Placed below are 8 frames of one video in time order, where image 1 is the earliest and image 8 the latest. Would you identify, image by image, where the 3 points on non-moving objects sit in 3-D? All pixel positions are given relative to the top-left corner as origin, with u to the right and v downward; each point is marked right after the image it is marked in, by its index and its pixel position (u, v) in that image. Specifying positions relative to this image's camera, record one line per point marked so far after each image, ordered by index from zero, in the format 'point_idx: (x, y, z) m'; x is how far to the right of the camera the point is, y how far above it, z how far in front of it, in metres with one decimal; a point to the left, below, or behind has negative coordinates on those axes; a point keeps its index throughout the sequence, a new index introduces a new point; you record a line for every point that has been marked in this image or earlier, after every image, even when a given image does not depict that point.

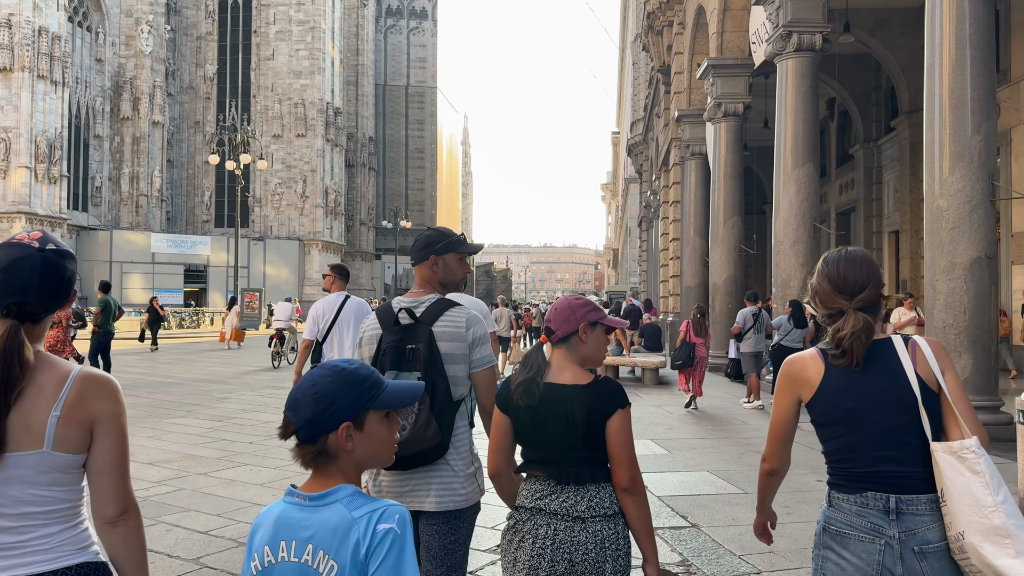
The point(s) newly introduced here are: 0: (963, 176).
0: (+4.9, +1.2, +8.7) m
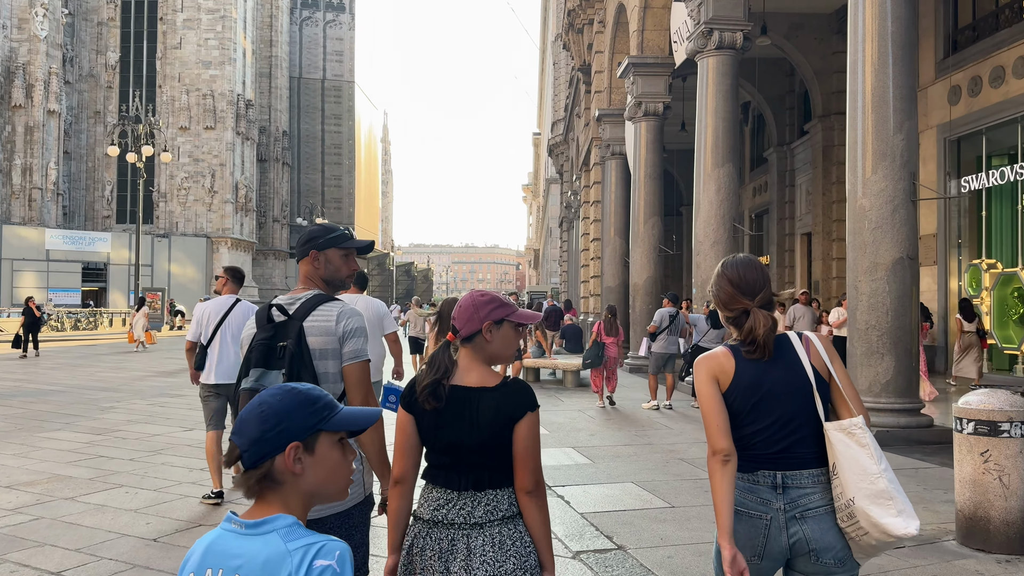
0: (+4.0, +1.2, +8.6) m
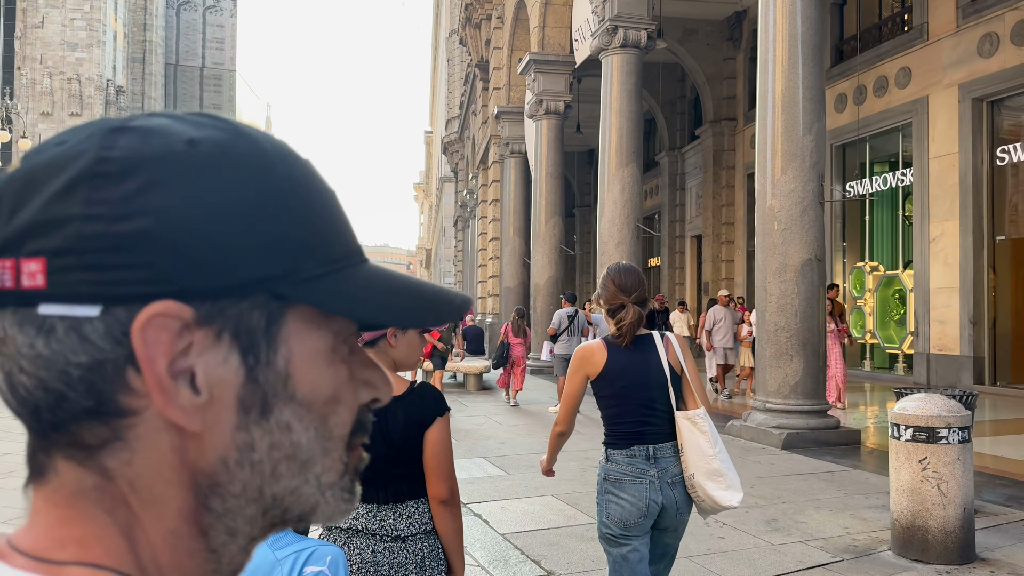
0: (+3.0, +1.2, +8.5) m
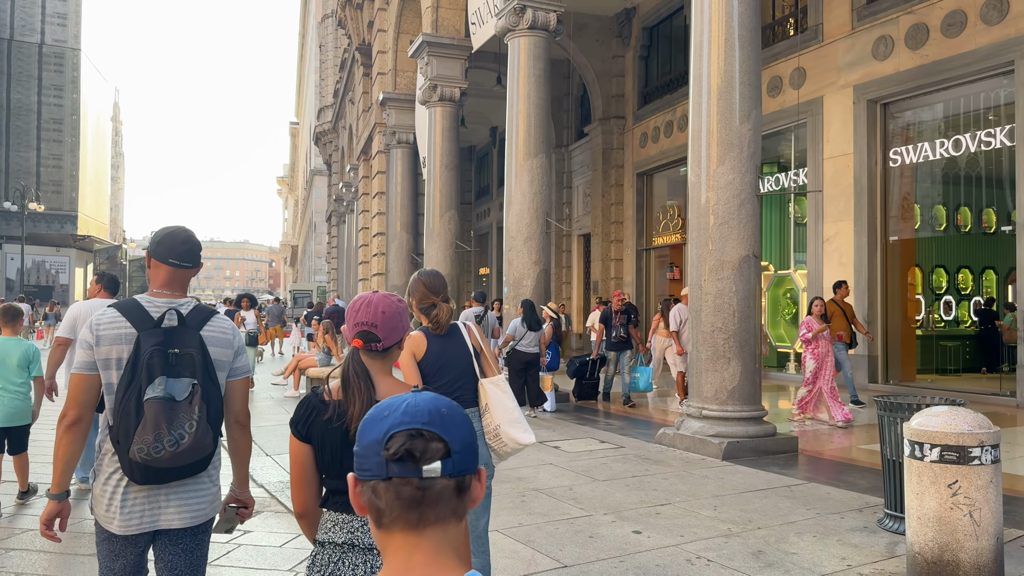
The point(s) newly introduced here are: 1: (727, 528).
0: (+2.2, +1.2, +8.0) m
1: (+1.4, -1.6, +5.4) m
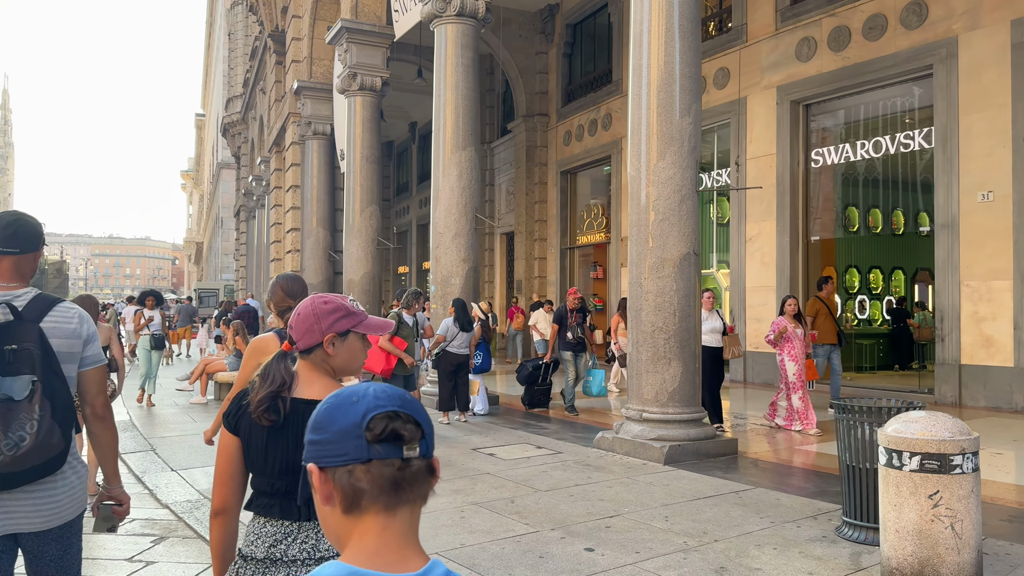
0: (+1.5, +1.2, +7.7) m
1: (+1.1, -1.6, +5.0) m
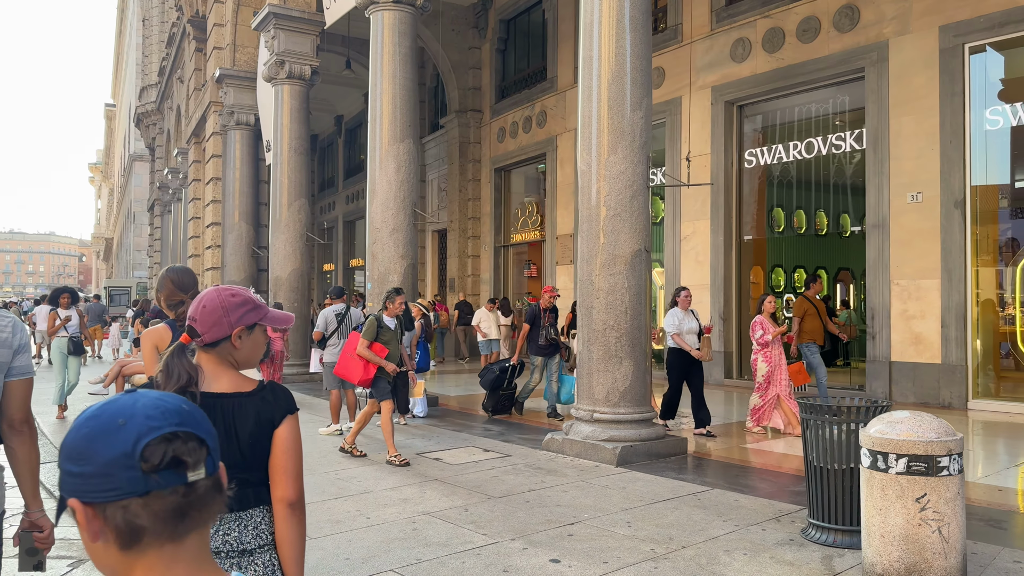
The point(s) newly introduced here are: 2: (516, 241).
0: (+1.1, +1.2, +7.5) m
1: (+0.8, -1.6, +4.8) m
2: (+0.1, +1.2, +19.9) m
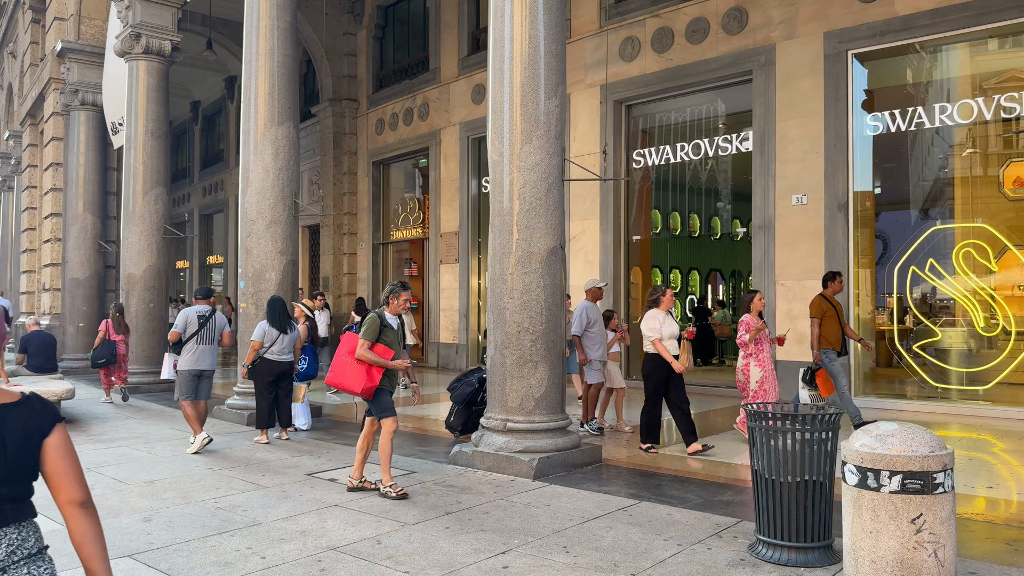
0: (+0.2, +1.2, +7.0) m
1: (+0.5, -1.6, +4.3) m
2: (-2.8, +1.2, +19.0) m
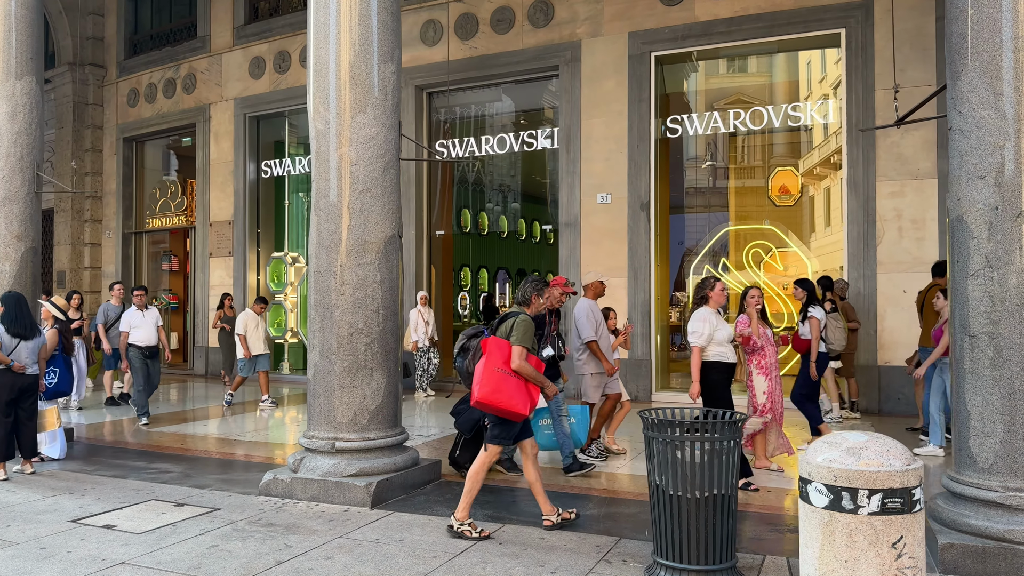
0: (-1.0, +1.3, +6.1) m
1: (-0.1, -1.5, +3.5) m
2: (-7.5, +1.2, +16.6) m
